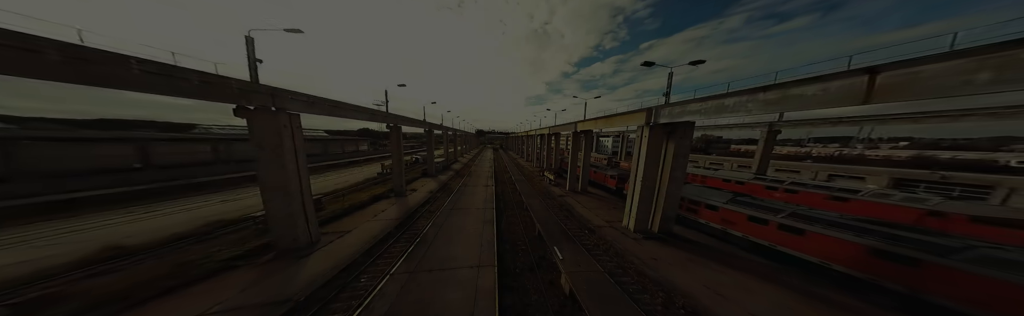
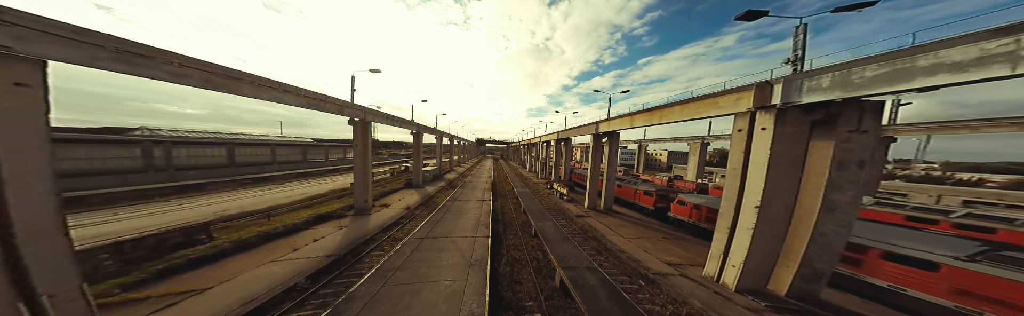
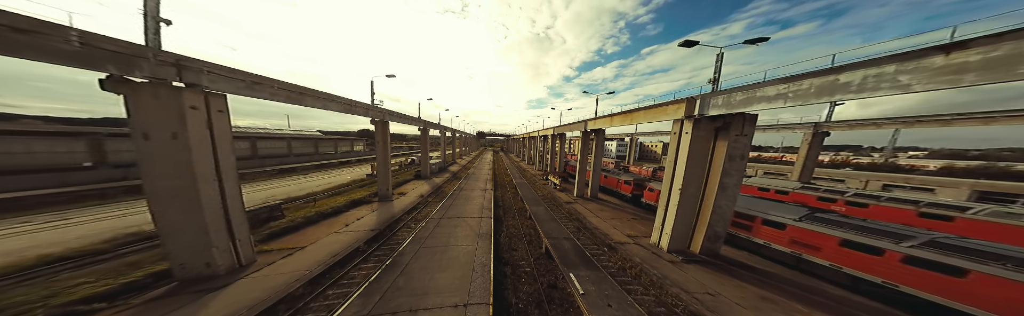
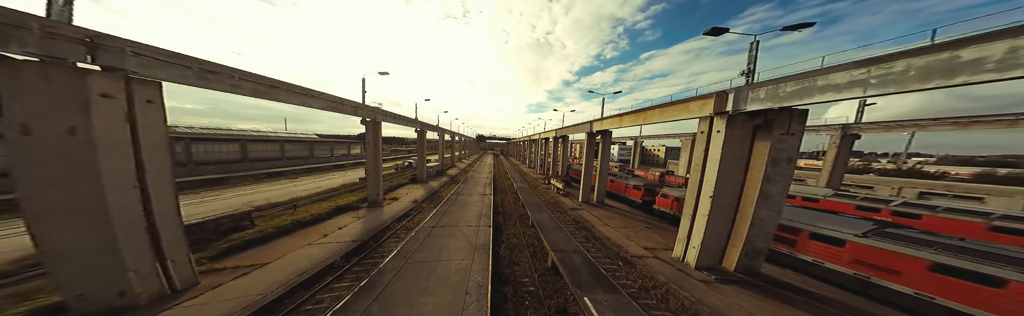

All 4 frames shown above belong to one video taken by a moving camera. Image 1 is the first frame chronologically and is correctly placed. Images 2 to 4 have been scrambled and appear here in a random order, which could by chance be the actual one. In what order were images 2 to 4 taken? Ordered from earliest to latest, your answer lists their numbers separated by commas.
3, 4, 2
